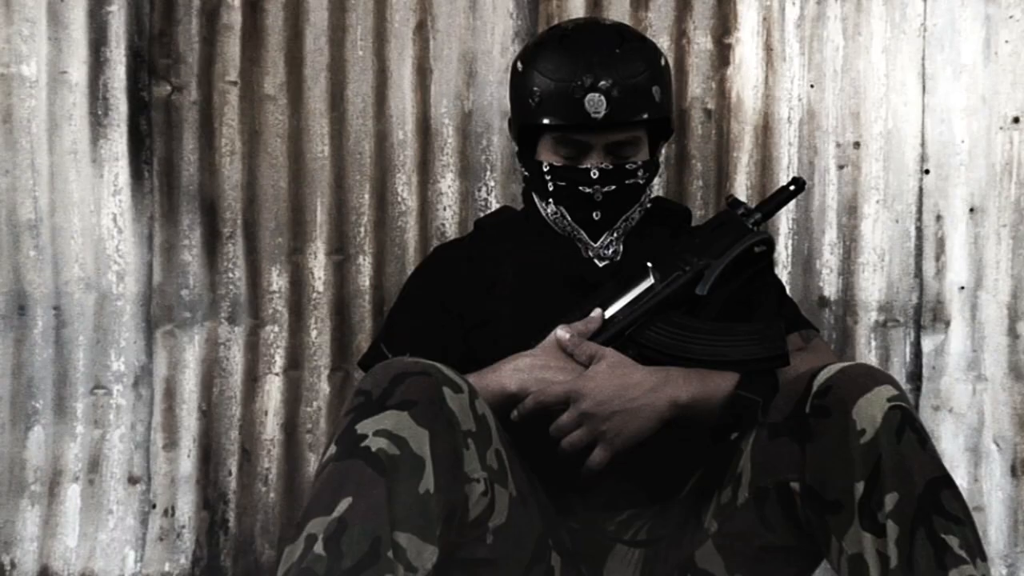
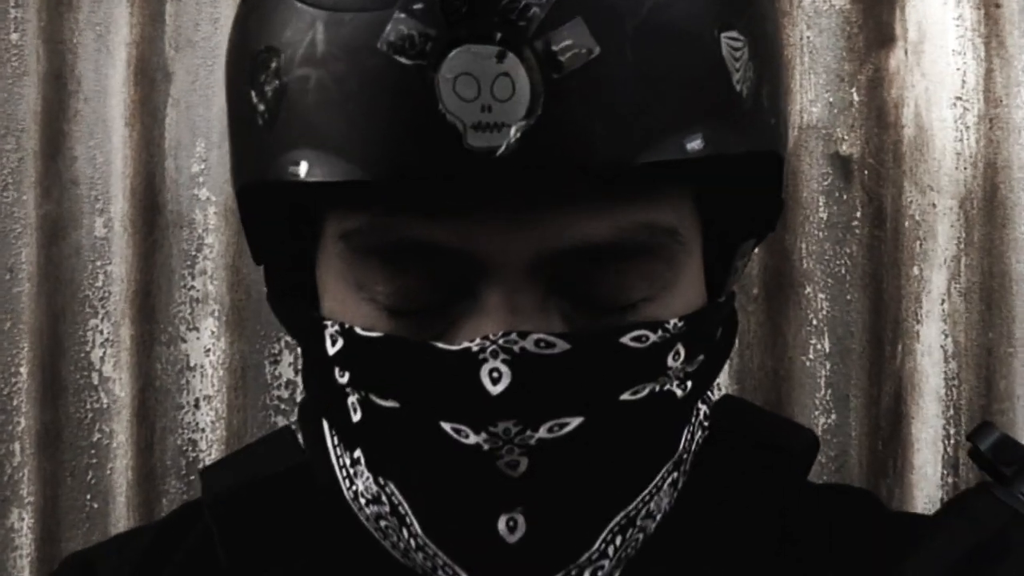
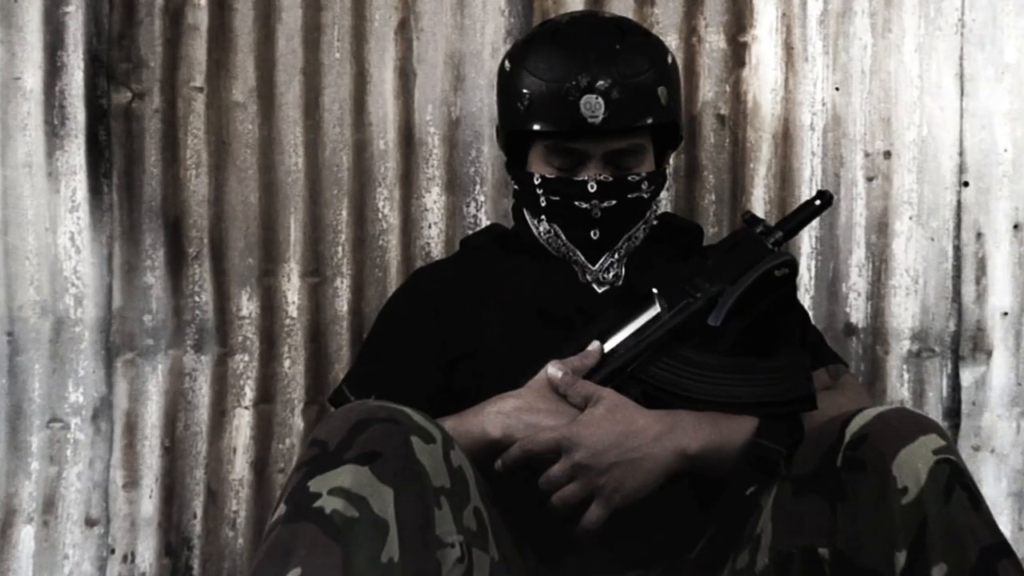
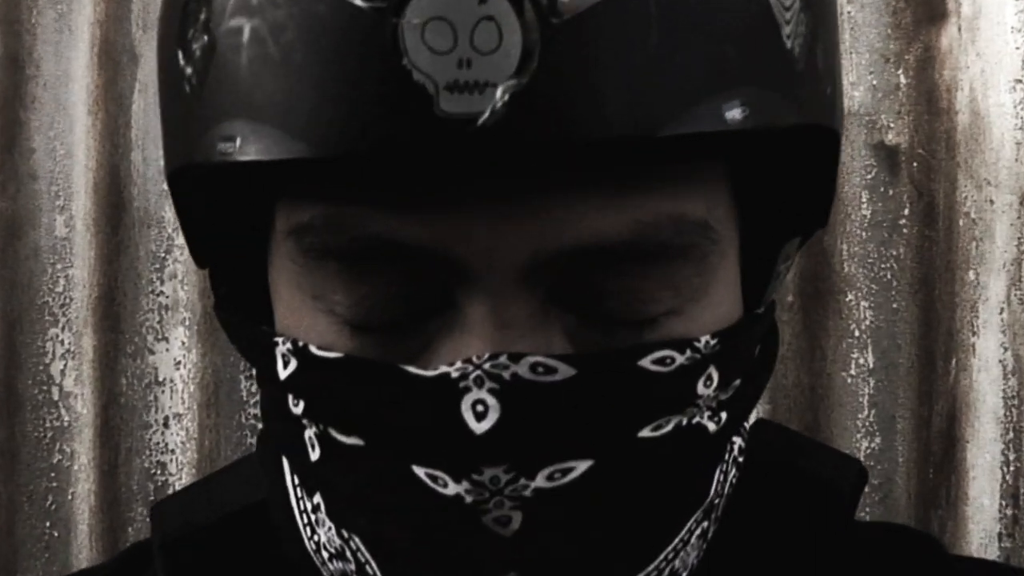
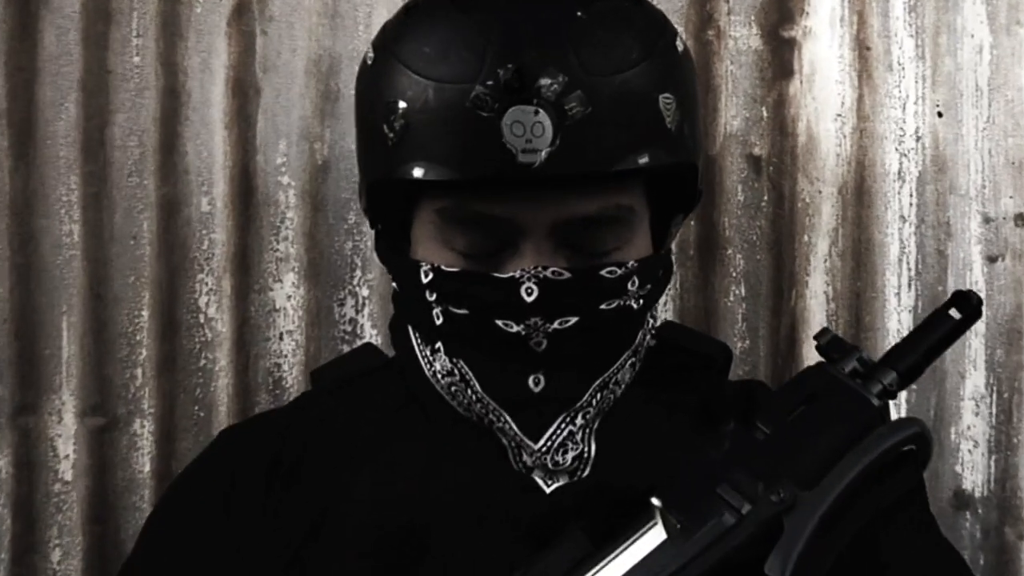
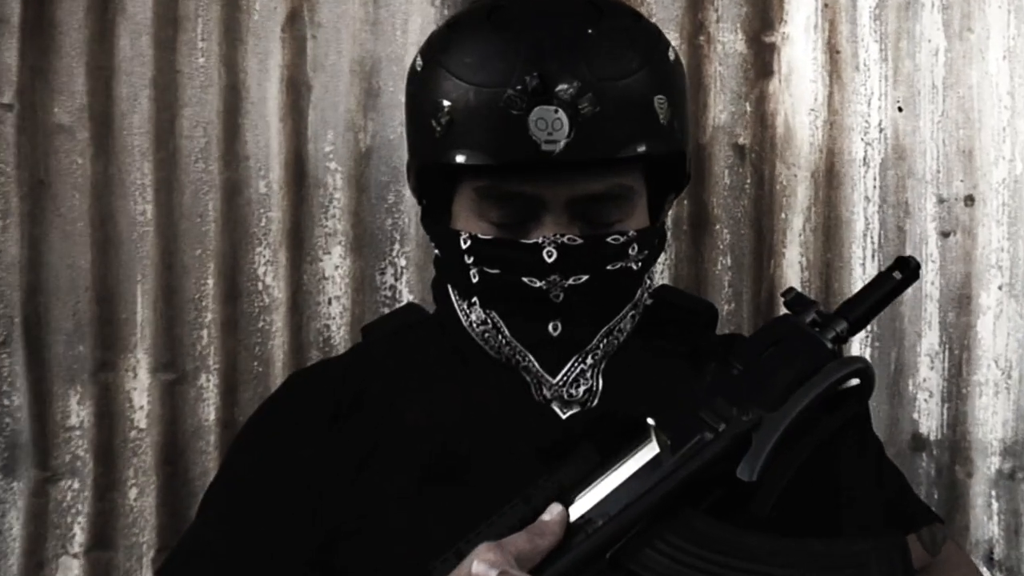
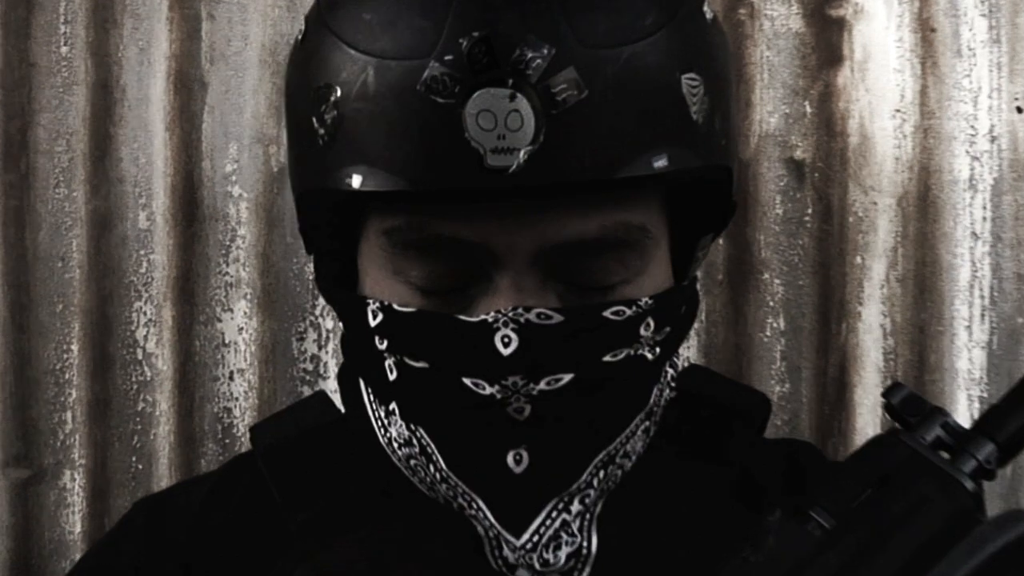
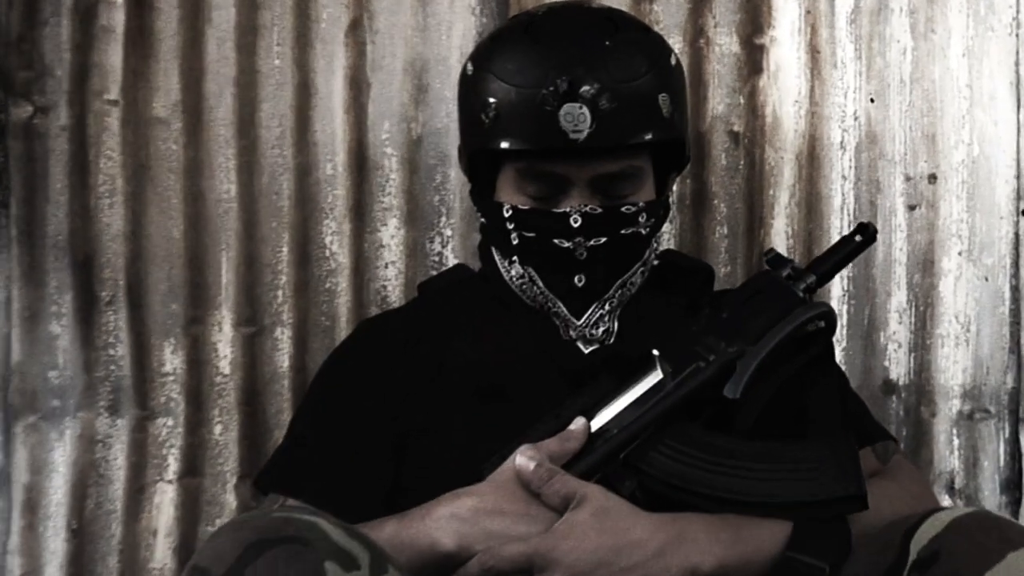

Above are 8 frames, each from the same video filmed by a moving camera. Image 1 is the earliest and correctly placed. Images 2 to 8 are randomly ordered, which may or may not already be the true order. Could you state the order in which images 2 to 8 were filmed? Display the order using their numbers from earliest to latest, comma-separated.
3, 8, 6, 5, 7, 2, 4
